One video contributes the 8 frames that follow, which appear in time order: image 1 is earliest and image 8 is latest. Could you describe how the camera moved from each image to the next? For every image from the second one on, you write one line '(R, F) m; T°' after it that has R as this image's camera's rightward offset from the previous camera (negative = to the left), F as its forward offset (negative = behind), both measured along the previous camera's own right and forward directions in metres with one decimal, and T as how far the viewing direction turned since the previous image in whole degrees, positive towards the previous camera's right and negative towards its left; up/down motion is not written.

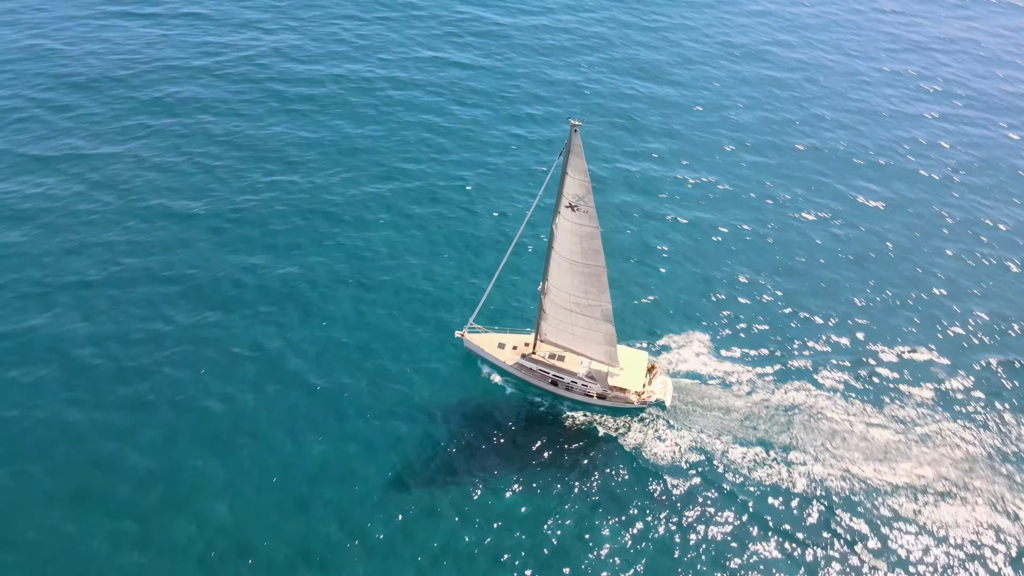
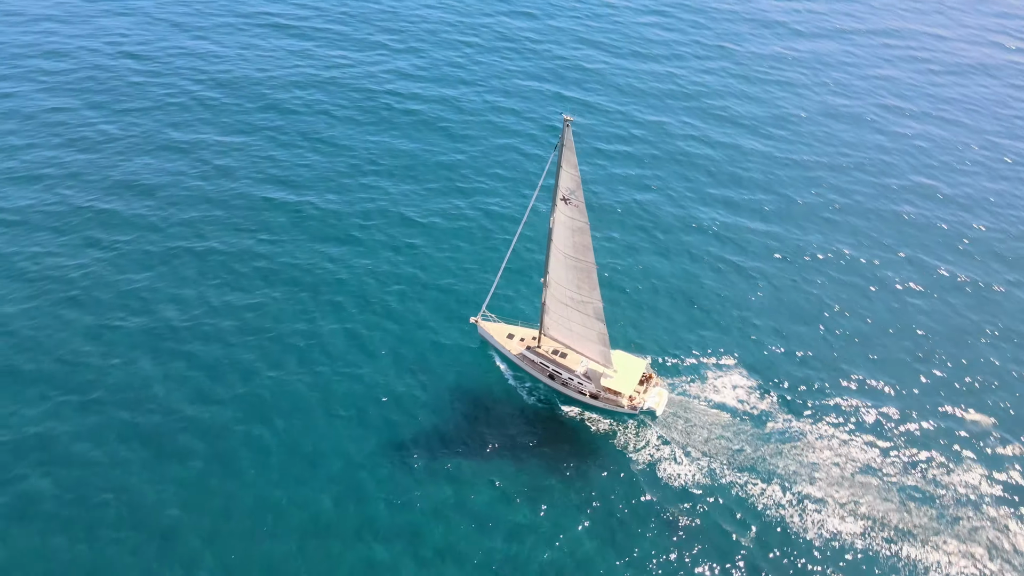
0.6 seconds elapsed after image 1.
(+8.2, -1.6) m; -11°
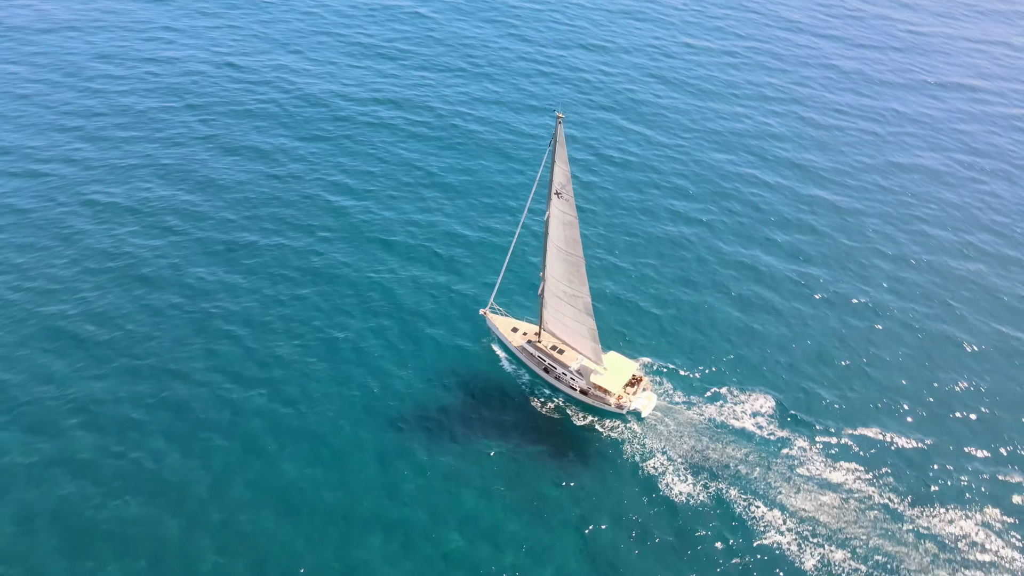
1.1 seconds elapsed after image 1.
(+6.3, -1.5) m; -8°
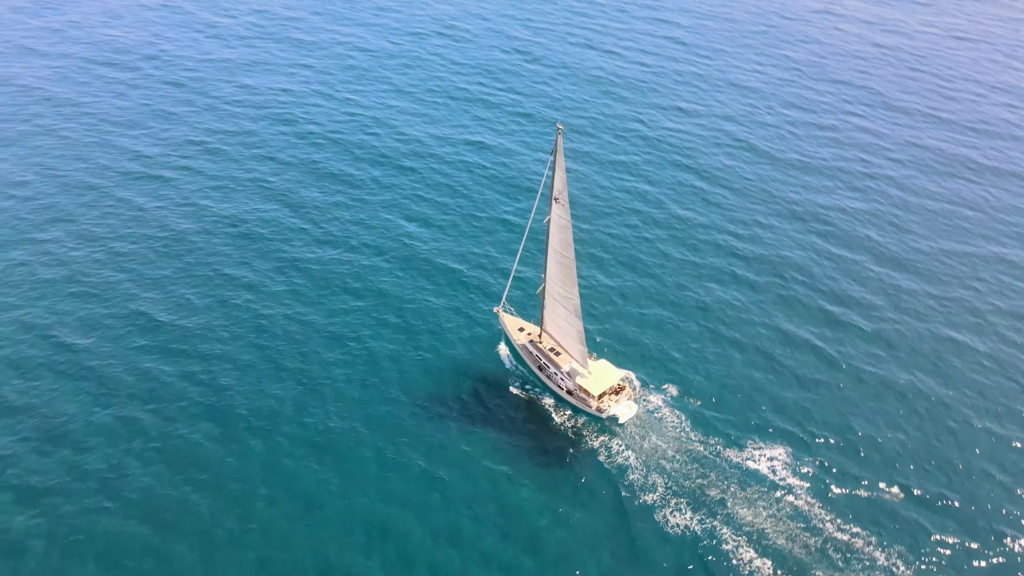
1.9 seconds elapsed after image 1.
(+8.6, -1.4) m; -11°
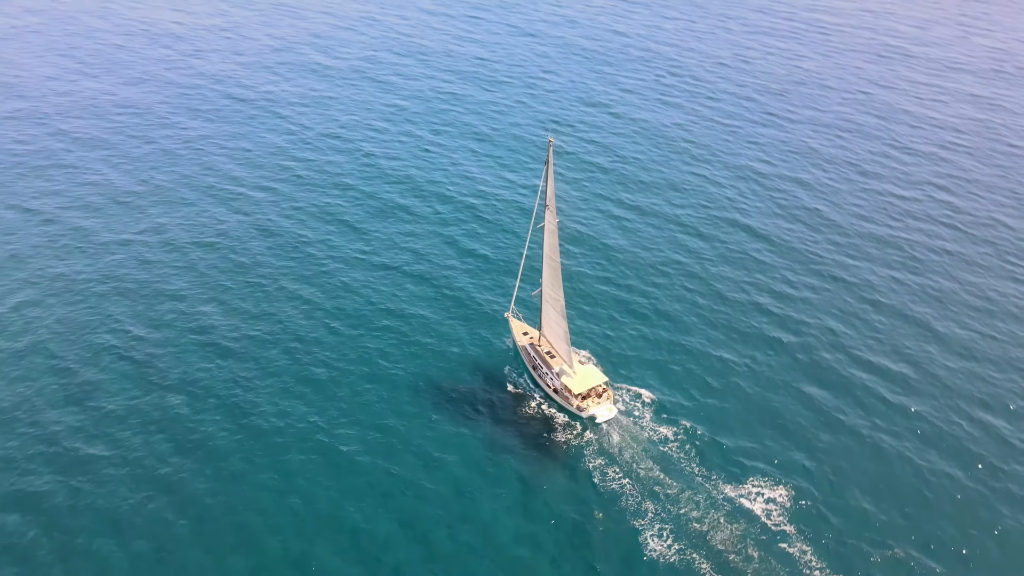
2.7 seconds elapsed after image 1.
(+7.7, -3.8) m; -8°
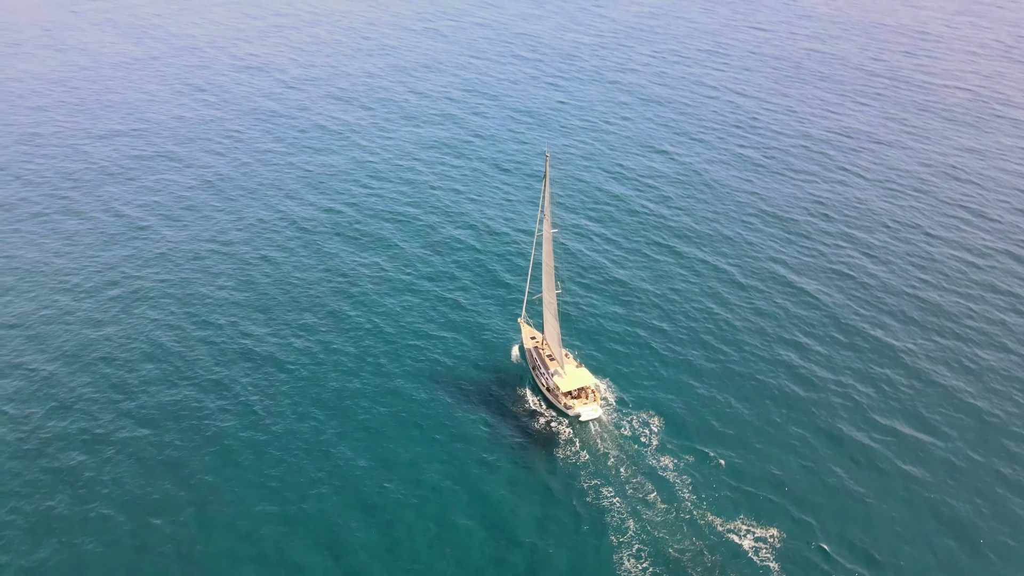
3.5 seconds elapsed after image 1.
(+6.9, -4.0) m; -8°
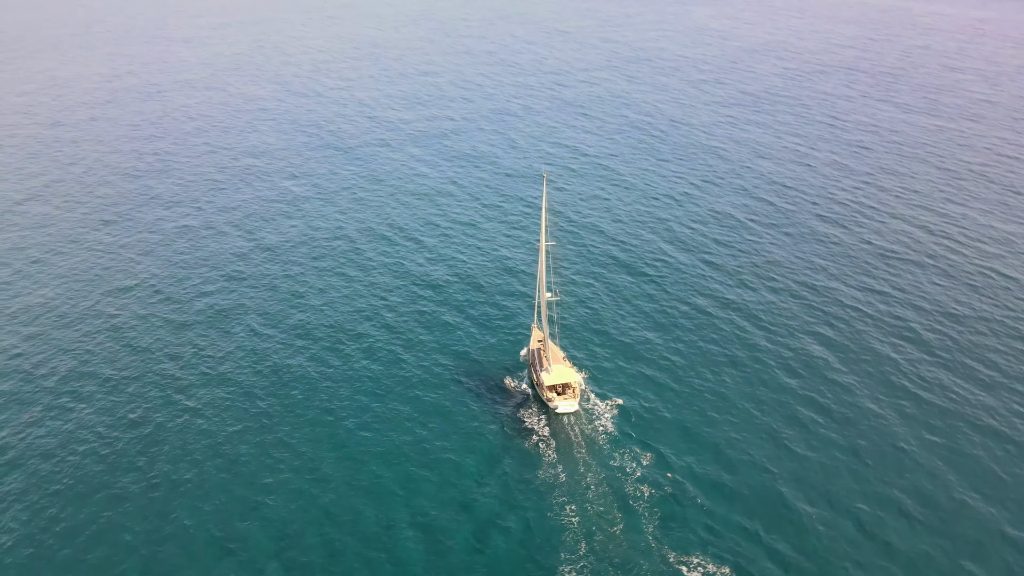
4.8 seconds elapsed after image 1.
(+10.9, -5.2) m; -11°
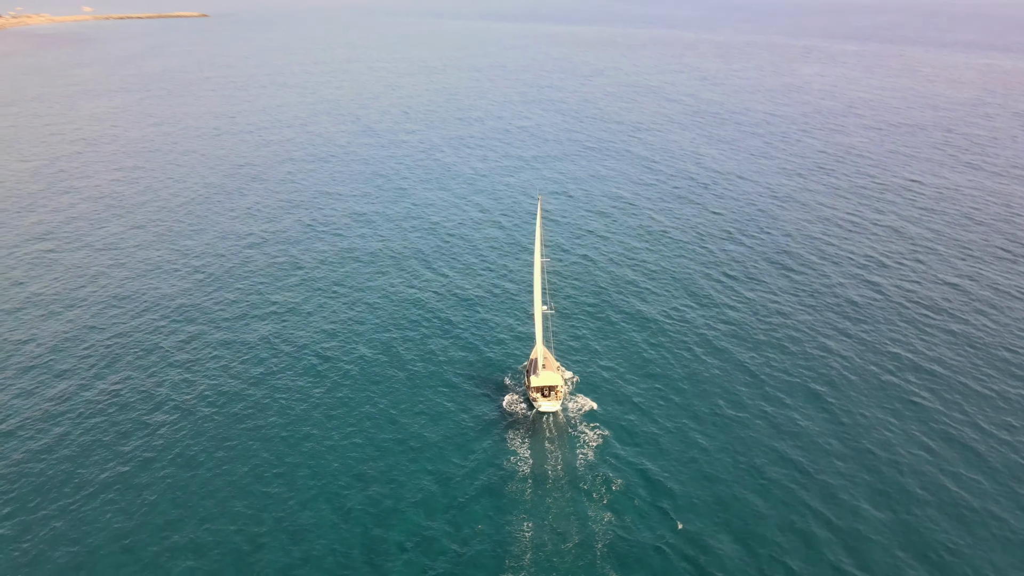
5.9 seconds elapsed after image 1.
(+8.4, -3.8) m; -8°
